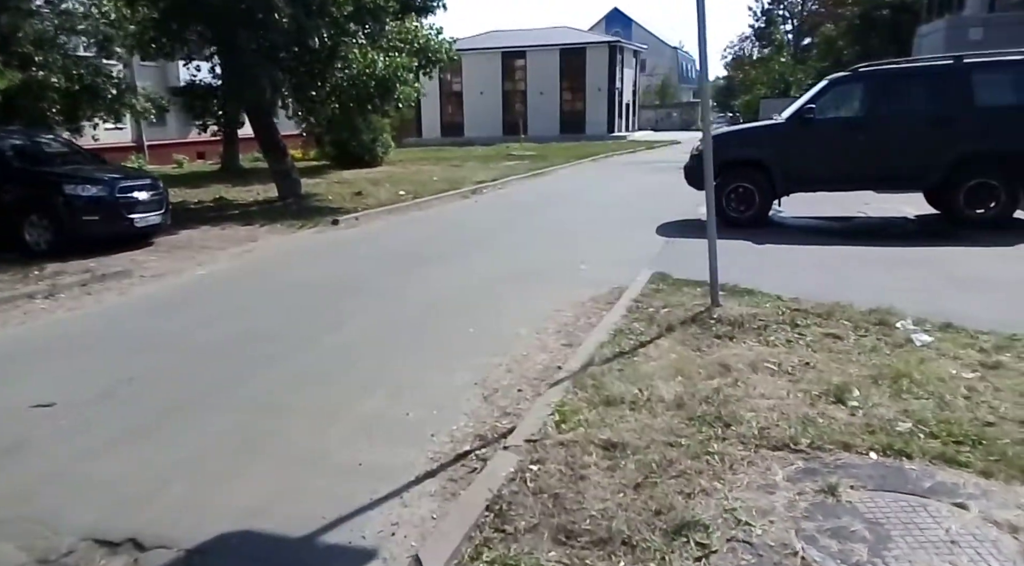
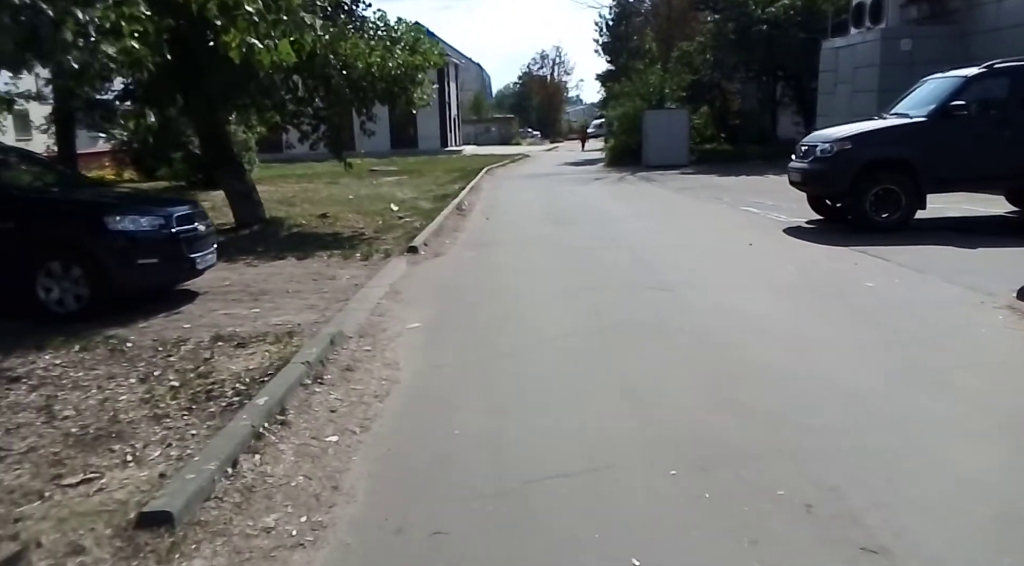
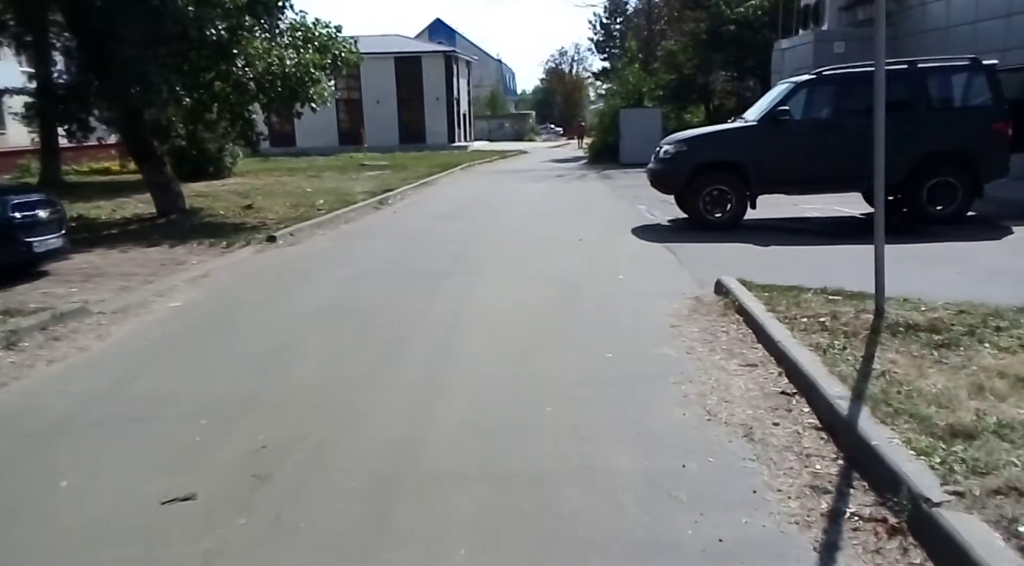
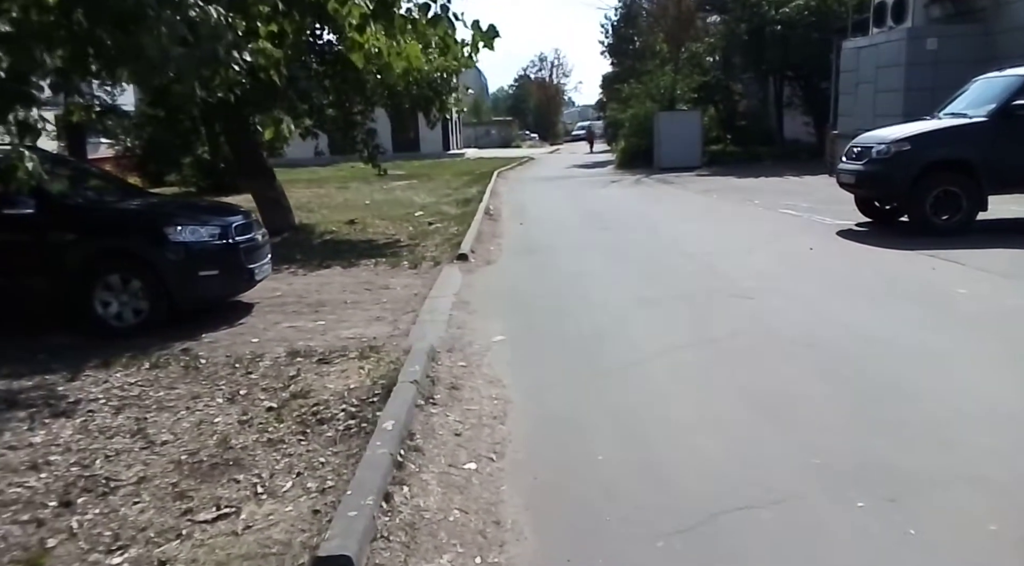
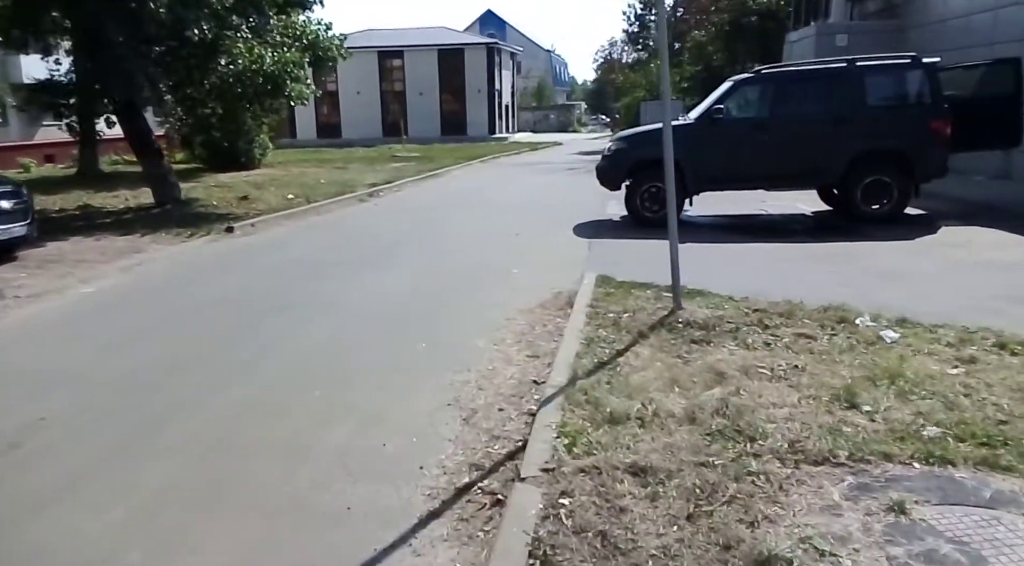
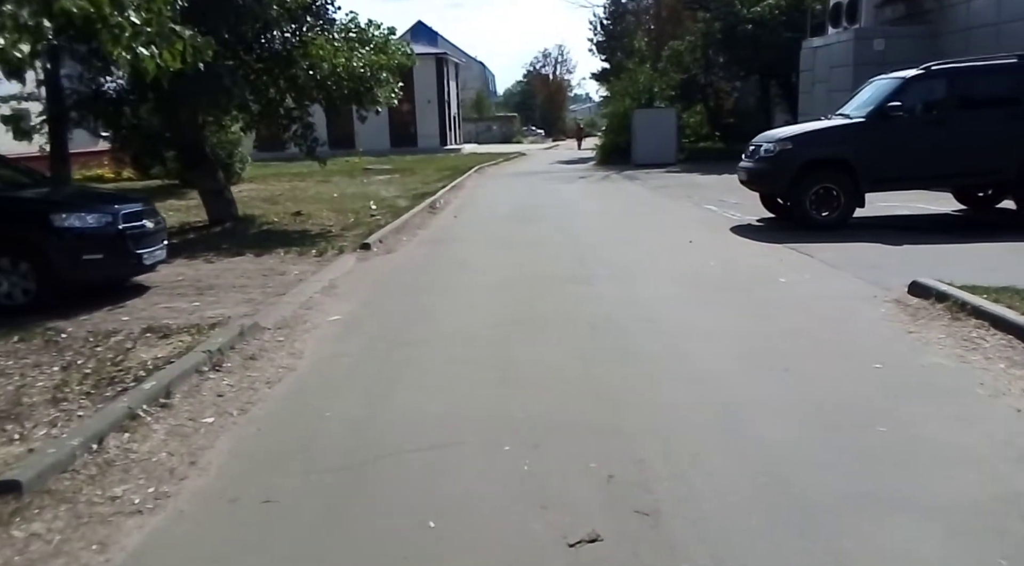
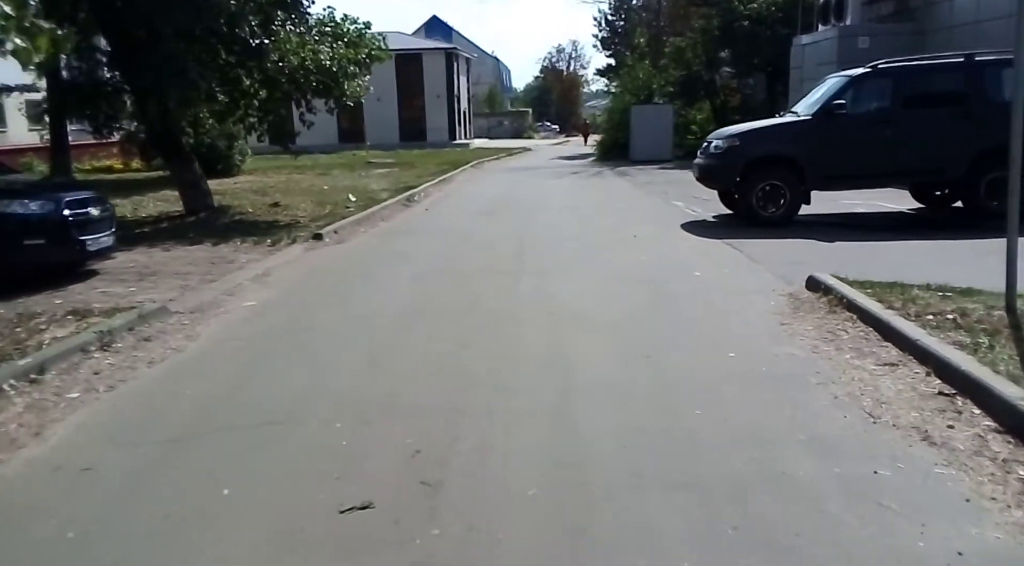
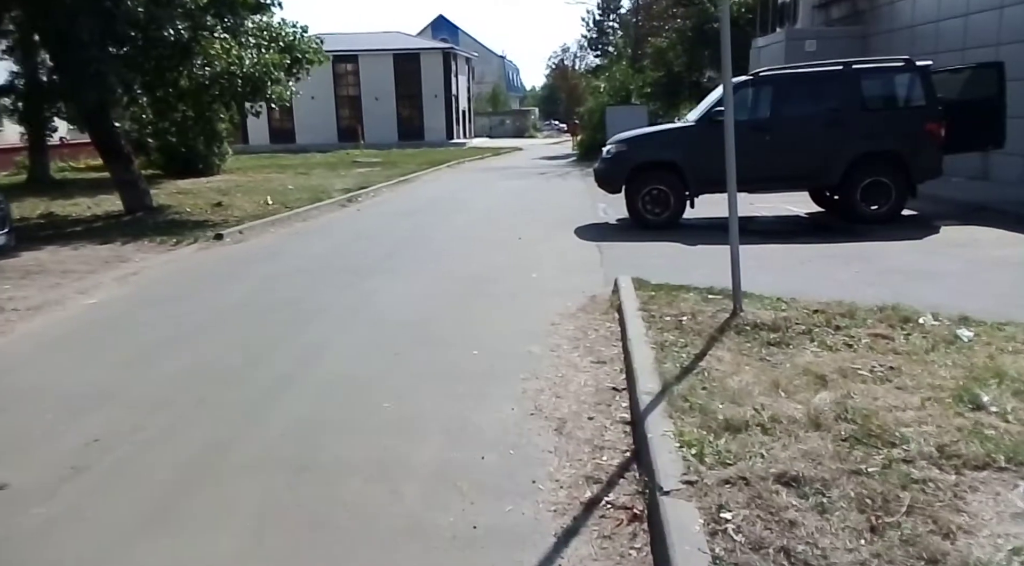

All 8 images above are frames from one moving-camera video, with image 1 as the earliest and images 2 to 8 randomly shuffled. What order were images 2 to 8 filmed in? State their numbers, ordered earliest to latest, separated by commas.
5, 8, 3, 7, 6, 2, 4
